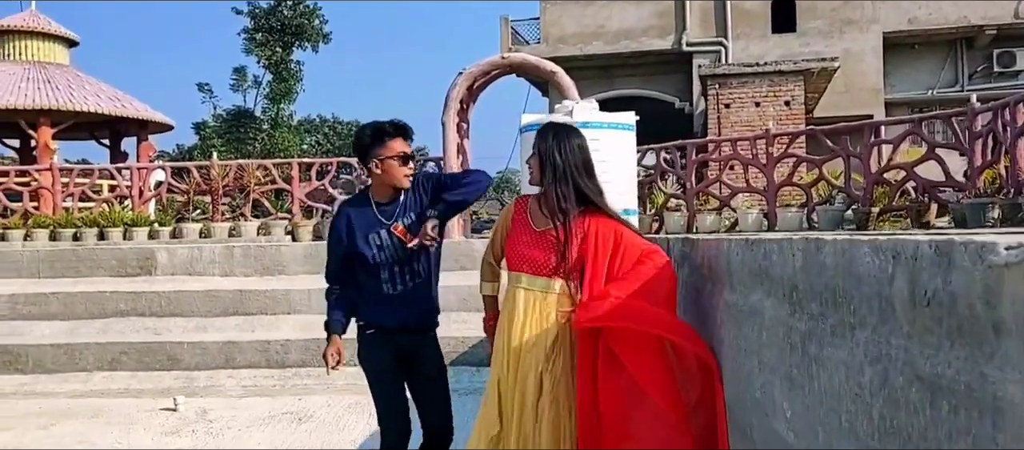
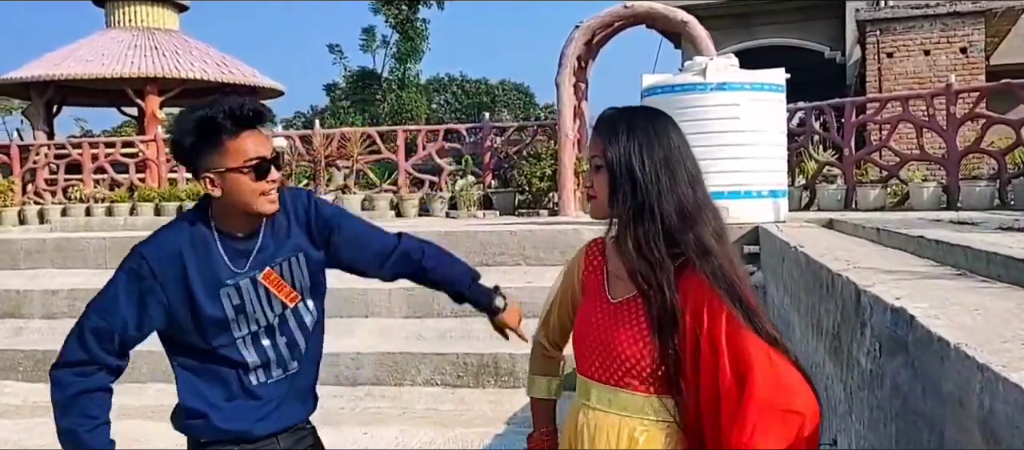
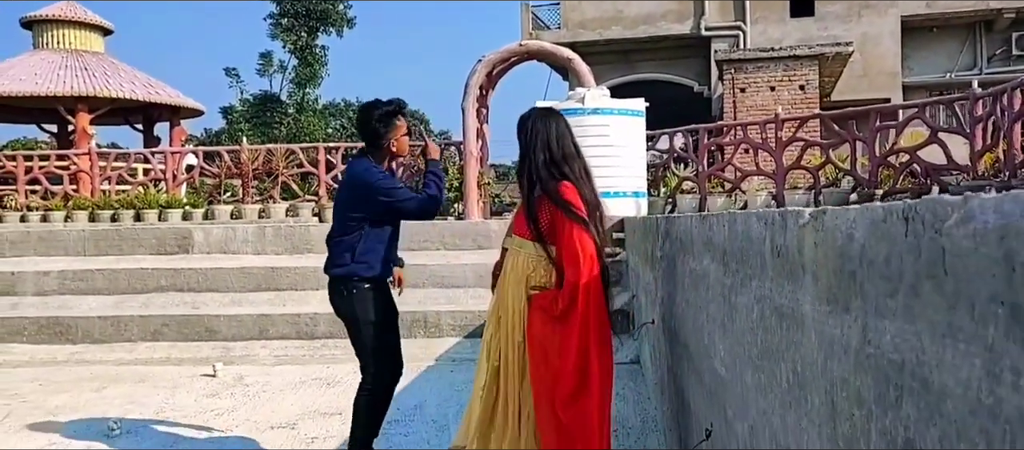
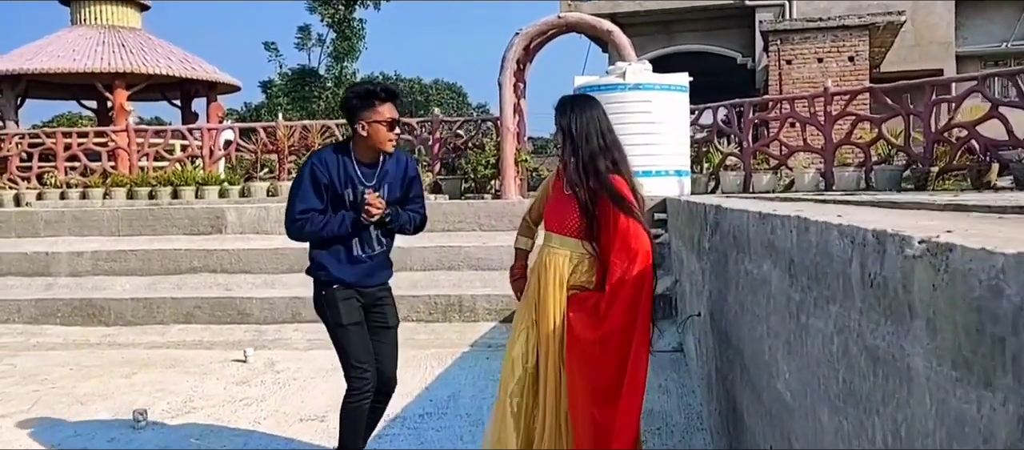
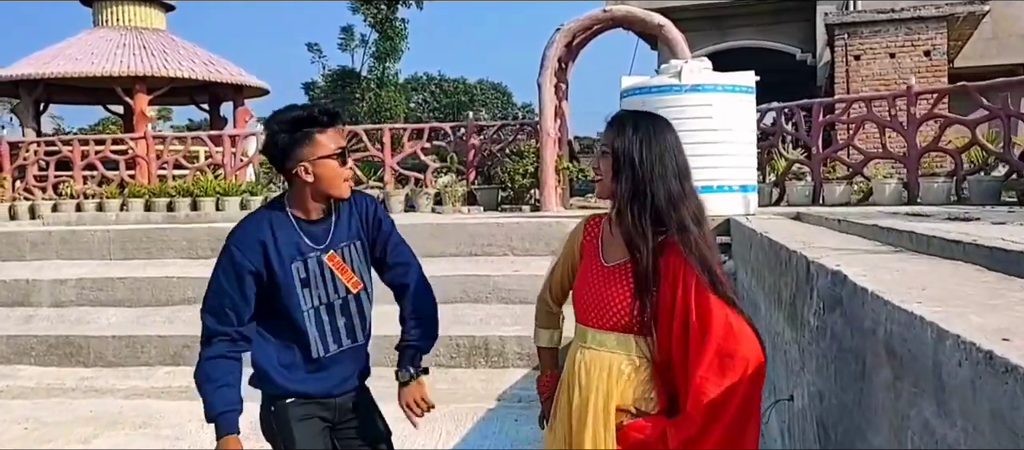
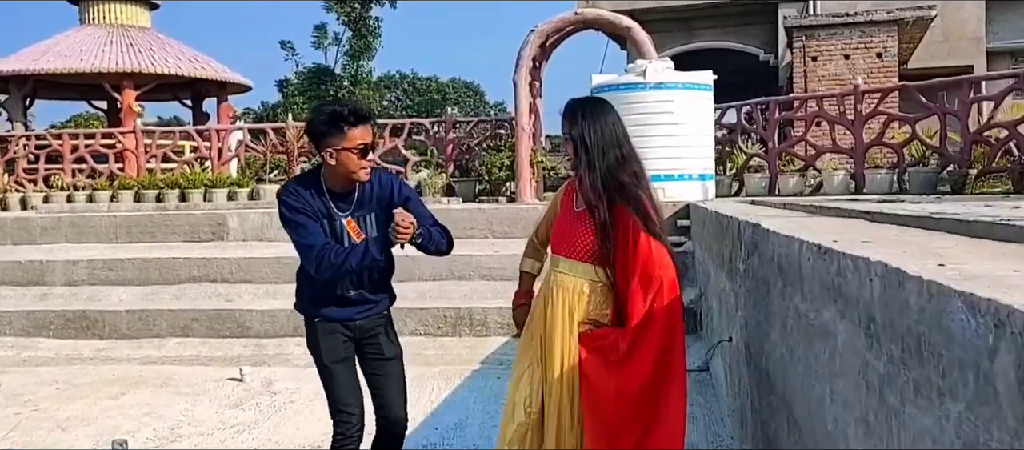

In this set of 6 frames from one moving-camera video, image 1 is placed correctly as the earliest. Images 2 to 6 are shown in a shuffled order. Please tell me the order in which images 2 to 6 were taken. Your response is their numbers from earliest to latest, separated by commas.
3, 4, 6, 5, 2
